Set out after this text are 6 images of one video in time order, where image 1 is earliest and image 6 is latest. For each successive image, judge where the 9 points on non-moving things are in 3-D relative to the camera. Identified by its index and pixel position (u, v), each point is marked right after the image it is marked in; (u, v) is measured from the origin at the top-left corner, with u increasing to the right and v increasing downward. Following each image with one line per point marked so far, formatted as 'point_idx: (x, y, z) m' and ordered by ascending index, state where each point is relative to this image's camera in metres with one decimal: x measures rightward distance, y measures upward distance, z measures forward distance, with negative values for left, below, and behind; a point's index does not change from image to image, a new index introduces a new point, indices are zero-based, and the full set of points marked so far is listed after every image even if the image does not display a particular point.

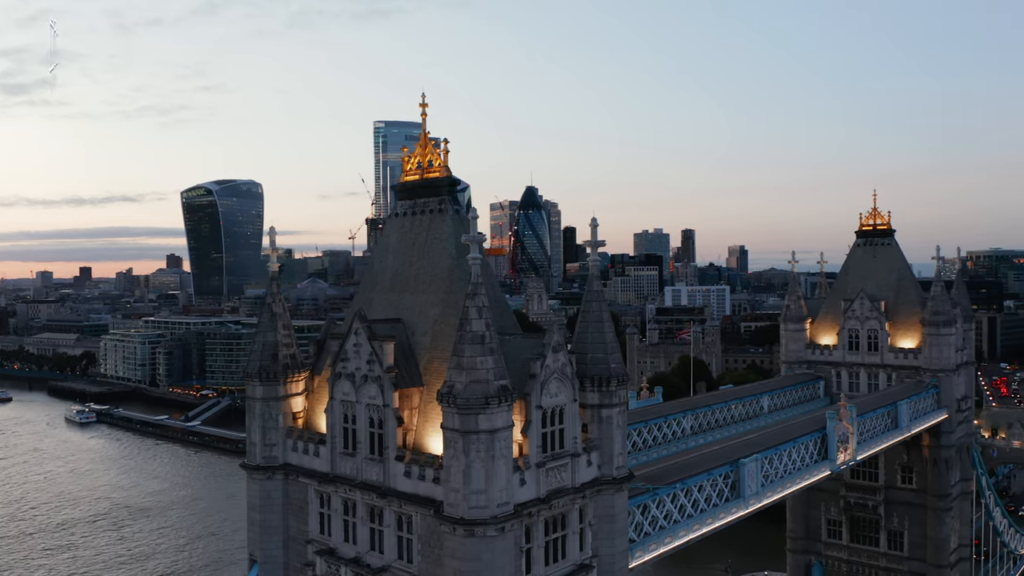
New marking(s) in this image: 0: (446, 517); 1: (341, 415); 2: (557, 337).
0: (-1.3, -4.6, +16.6) m
1: (-4.1, -3.0, +19.9) m
2: (+1.0, -1.1, +18.4) m
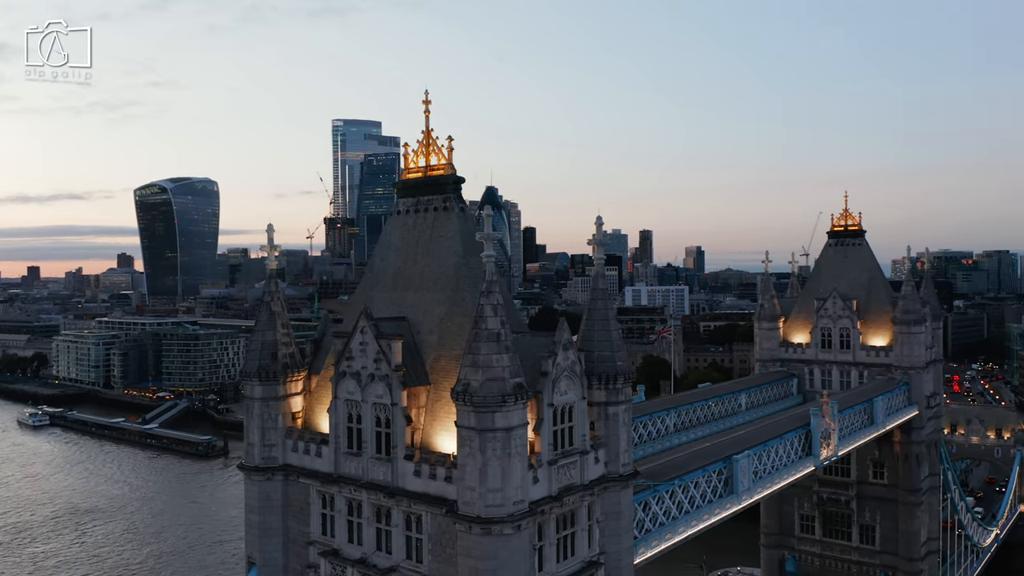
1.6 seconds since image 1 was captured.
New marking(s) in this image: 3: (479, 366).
0: (-1.0, -4.6, +16.5) m
1: (-4.0, -3.0, +19.7) m
2: (+1.2, -1.1, +18.4) m
3: (-0.6, -1.6, +16.5) m
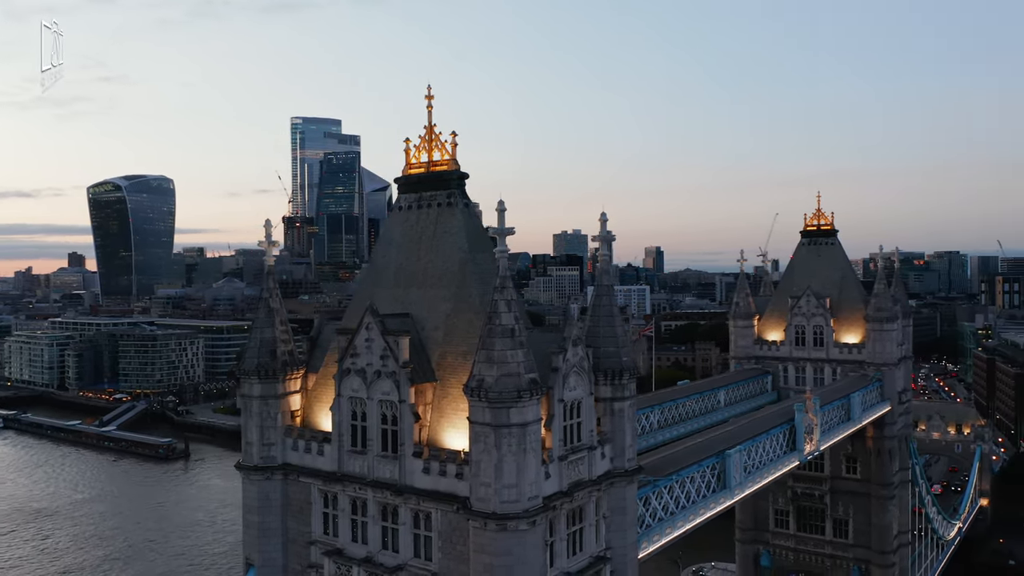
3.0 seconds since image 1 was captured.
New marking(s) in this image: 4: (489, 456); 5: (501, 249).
0: (-0.7, -4.5, +16.4) m
1: (-3.8, -2.9, +19.4) m
2: (+1.4, -1.0, +18.5) m
3: (-0.4, -1.5, +16.4) m
4: (-0.5, -3.3, +16.4) m
5: (-0.2, +0.8, +17.2) m
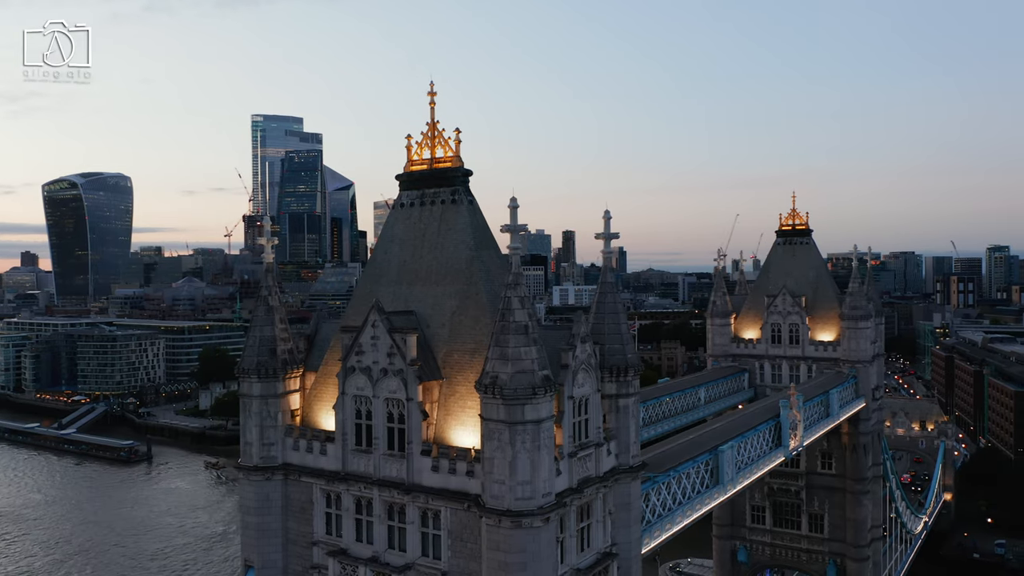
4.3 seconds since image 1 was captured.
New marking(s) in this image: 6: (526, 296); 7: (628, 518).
0: (-0.4, -4.4, +16.4) m
1: (-3.7, -2.8, +19.2) m
2: (+1.6, -0.9, +18.5) m
3: (-0.1, -1.4, +16.4) m
4: (-0.2, -3.3, +16.3) m
5: (0.0, +0.9, +17.2) m
6: (+0.3, -0.1, +16.8) m
7: (+2.7, -5.4, +19.5) m
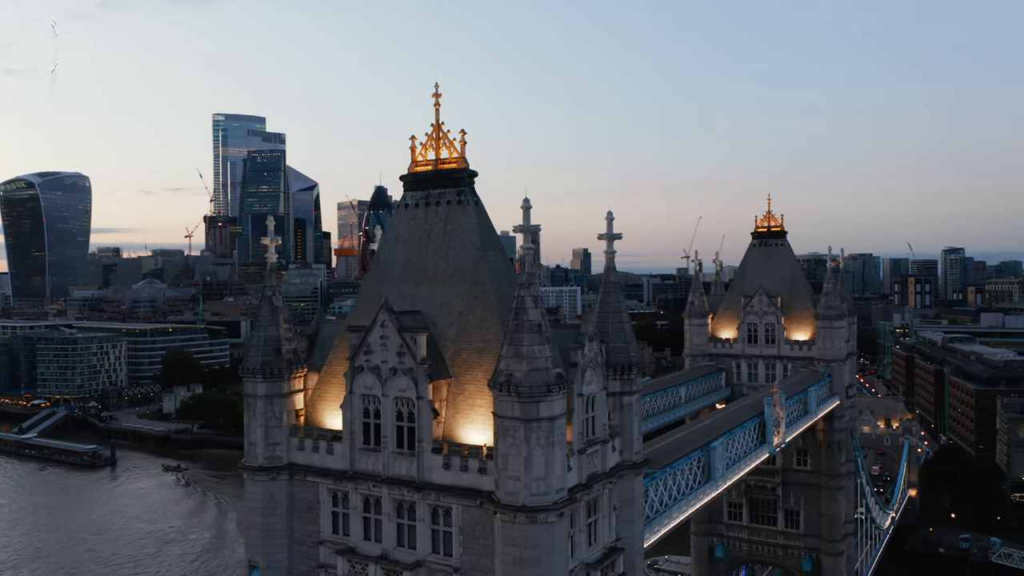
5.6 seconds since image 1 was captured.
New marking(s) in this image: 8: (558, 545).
0: (-0.1, -4.4, +16.7) m
1: (-3.5, -2.8, +19.4) m
2: (+1.8, -0.9, +18.9) m
3: (+0.2, -1.4, +16.7) m
4: (+0.1, -3.3, +16.6) m
5: (+0.3, +0.9, +17.5) m
6: (+0.5, -0.1, +17.1) m
7: (+2.9, -5.4, +19.9) m
8: (+0.9, -5.2, +16.8) m
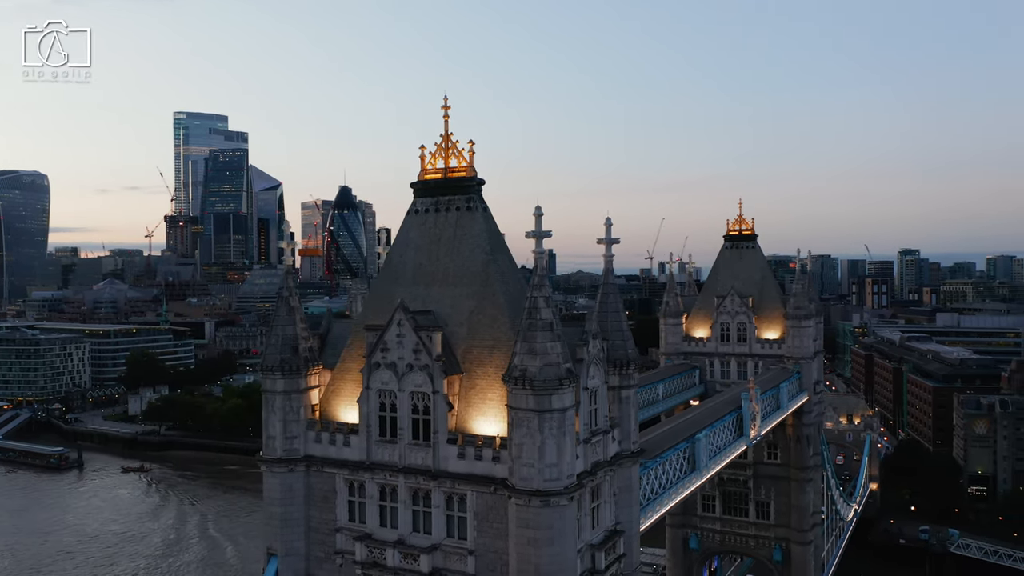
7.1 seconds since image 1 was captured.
0: (+0.2, -4.4, +18.0) m
1: (-3.3, -2.9, +20.5) m
2: (+2.0, -0.9, +20.3) m
3: (+0.5, -1.4, +18.0) m
4: (+0.4, -3.3, +17.9) m
5: (+0.6, +0.9, +18.8) m
6: (+0.8, -0.2, +18.4) m
7: (+3.1, -5.4, +21.3) m
8: (+1.2, -5.3, +18.2) m
